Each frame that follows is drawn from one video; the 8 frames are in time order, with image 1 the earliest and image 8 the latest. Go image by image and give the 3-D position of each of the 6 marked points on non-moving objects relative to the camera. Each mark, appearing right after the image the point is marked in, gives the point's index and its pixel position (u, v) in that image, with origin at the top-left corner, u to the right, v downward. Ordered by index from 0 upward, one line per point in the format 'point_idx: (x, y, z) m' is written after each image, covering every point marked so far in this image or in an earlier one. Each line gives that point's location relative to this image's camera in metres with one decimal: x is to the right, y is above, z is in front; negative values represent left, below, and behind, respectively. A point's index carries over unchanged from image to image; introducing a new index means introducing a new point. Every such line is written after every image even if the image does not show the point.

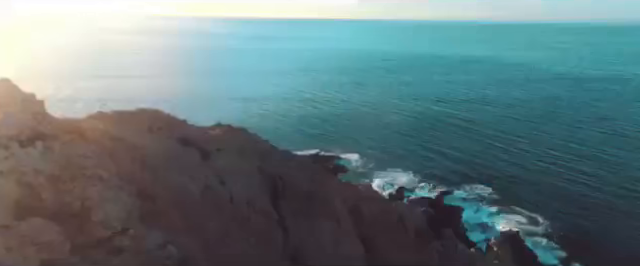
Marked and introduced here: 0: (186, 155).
0: (-5.7, -1.0, +18.1) m
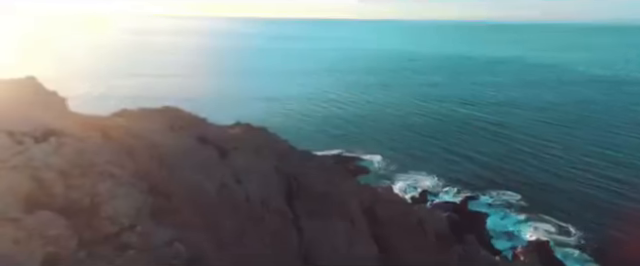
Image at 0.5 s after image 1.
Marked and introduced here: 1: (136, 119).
0: (-5.0, -0.9, +18.3) m
1: (-8.4, +0.7, +19.1) m
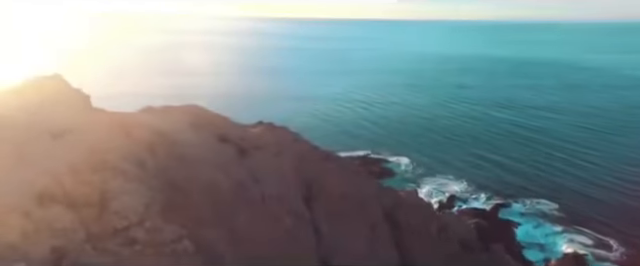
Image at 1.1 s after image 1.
0: (-4.2, -0.8, +18.4) m
1: (-7.5, +0.8, +19.6) m
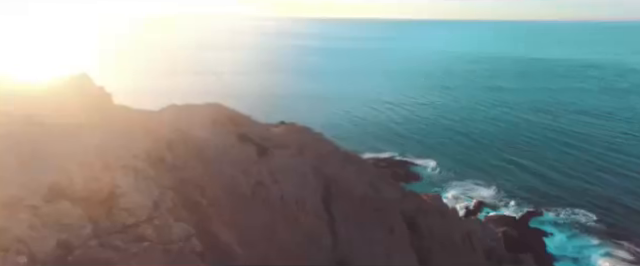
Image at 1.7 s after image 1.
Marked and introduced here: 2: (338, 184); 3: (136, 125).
0: (-3.4, -0.8, +18.5) m
1: (-6.5, +0.9, +19.9) m
2: (+0.8, -2.4, +19.8) m
3: (-7.1, +0.3, +16.2) m
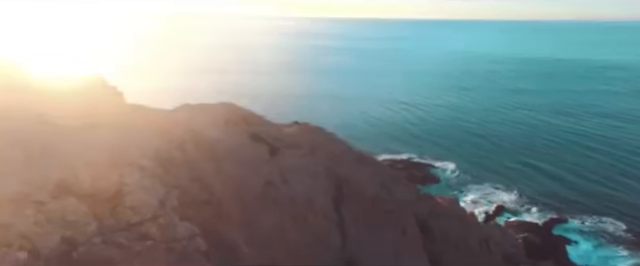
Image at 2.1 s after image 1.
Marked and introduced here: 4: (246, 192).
0: (-2.9, -0.8, +18.5) m
1: (-5.9, +0.9, +20.0) m
2: (+1.3, -2.5, +19.5) m
3: (-6.7, +0.3, +16.4) m
4: (-2.9, -2.3, +16.5) m
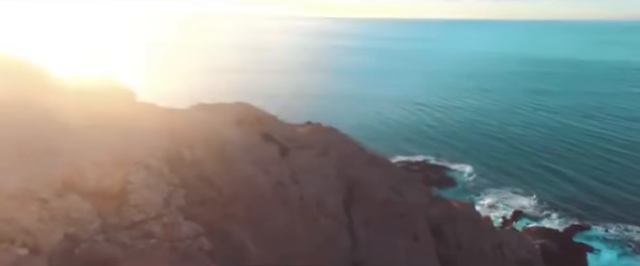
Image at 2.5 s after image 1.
0: (-2.4, -0.8, +18.4) m
1: (-5.3, +1.0, +20.2) m
2: (+1.8, -2.5, +19.3) m
3: (-6.3, +0.4, +16.5) m
4: (-2.5, -2.3, +16.5) m
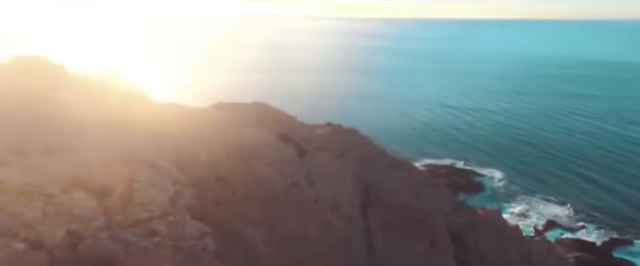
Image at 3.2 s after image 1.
0: (-1.7, -0.8, +18.3) m
1: (-4.4, +1.0, +20.2) m
2: (+2.6, -2.6, +18.7) m
3: (-5.7, +0.4, +16.7) m
4: (-1.9, -2.3, +16.3) m
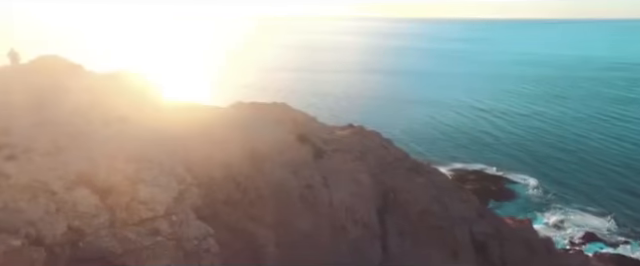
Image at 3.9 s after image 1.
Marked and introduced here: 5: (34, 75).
0: (-1.0, -0.8, +18.0) m
1: (-3.5, +1.0, +20.1) m
2: (+3.3, -2.7, +18.1) m
3: (-5.1, +0.5, +16.7) m
4: (-1.4, -2.3, +16.0) m
5: (-11.3, +2.3, +17.0) m
